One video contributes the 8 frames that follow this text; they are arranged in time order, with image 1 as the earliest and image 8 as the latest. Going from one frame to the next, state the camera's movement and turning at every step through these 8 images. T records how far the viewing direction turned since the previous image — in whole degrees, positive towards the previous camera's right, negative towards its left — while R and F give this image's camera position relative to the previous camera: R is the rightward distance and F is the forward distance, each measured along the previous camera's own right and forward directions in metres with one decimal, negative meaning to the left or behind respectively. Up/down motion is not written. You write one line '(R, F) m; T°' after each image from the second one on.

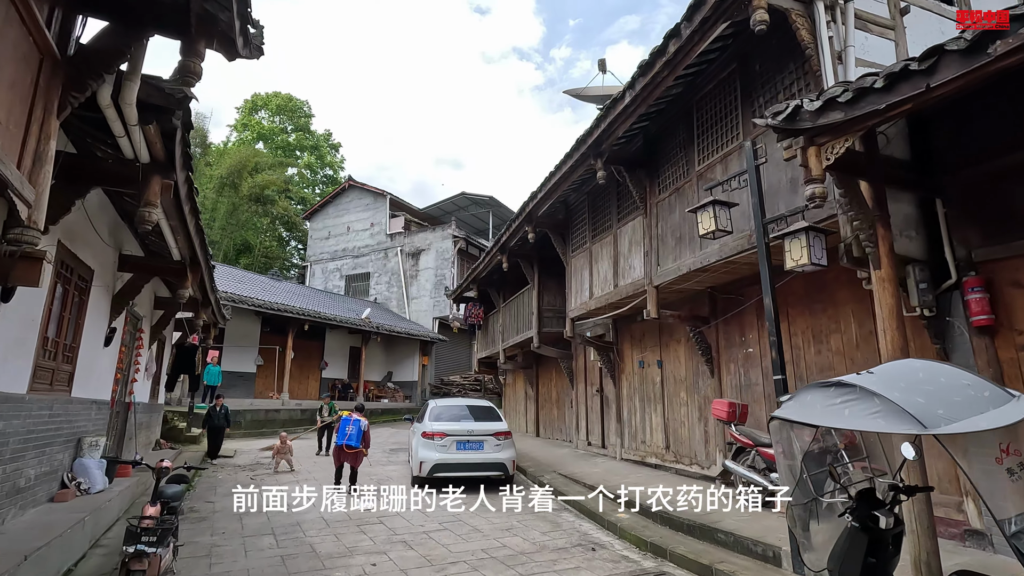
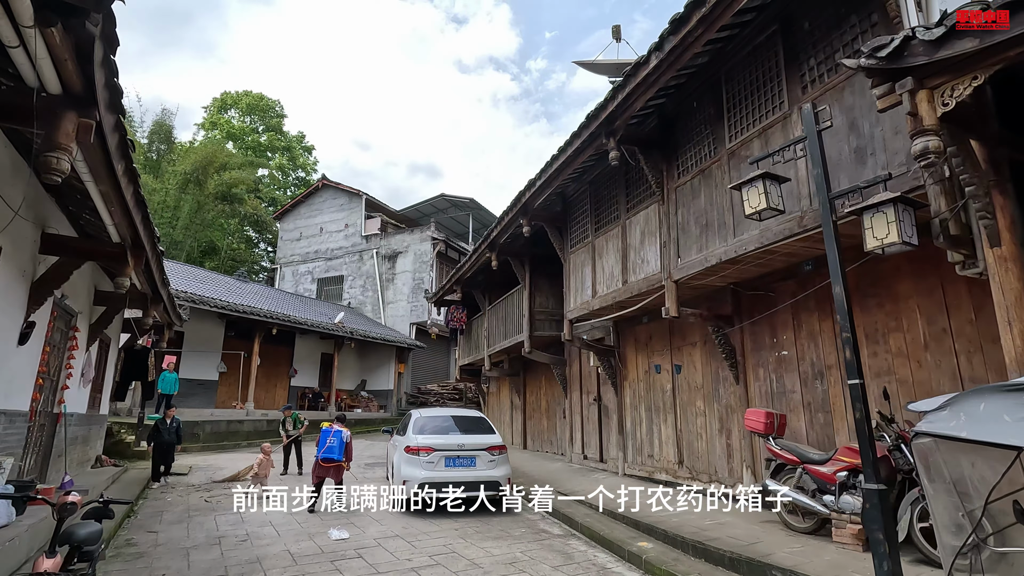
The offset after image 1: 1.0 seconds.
(-0.3, +0.9) m; +3°
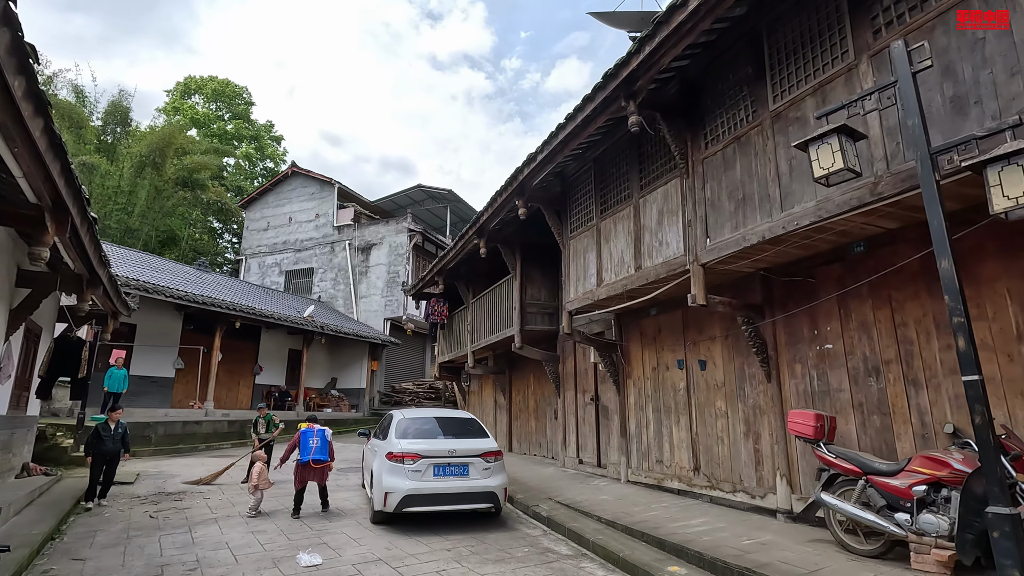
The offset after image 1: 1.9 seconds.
(-0.3, +0.9) m; +3°
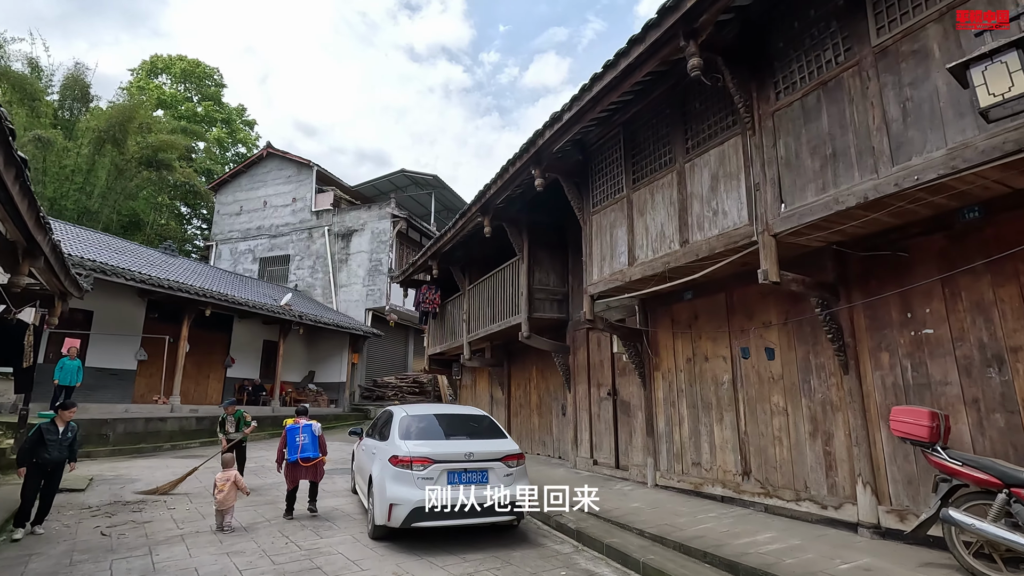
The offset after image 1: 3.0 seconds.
(-0.5, +1.0) m; +3°
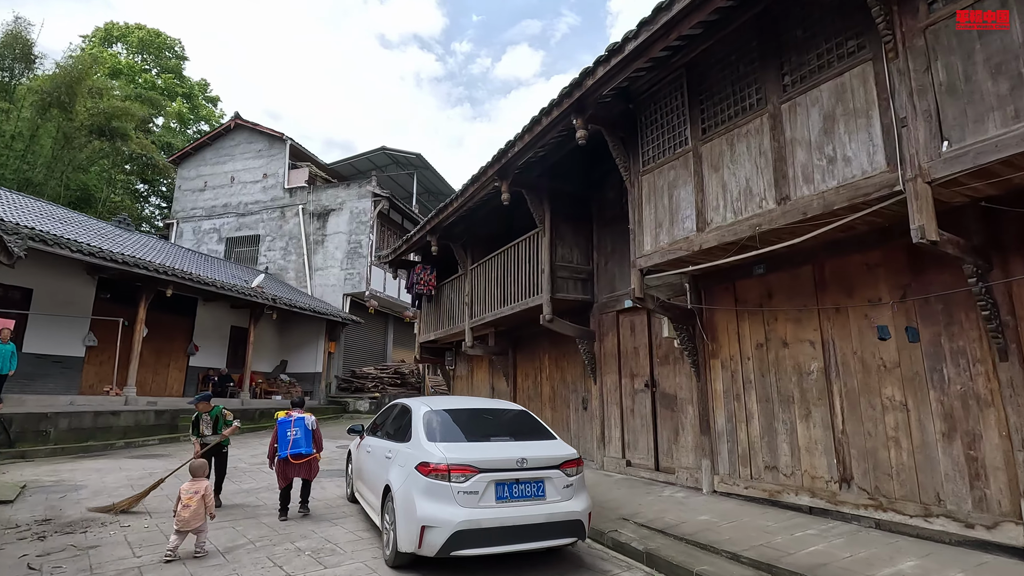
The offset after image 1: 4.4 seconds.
(-0.8, +1.2) m; +3°
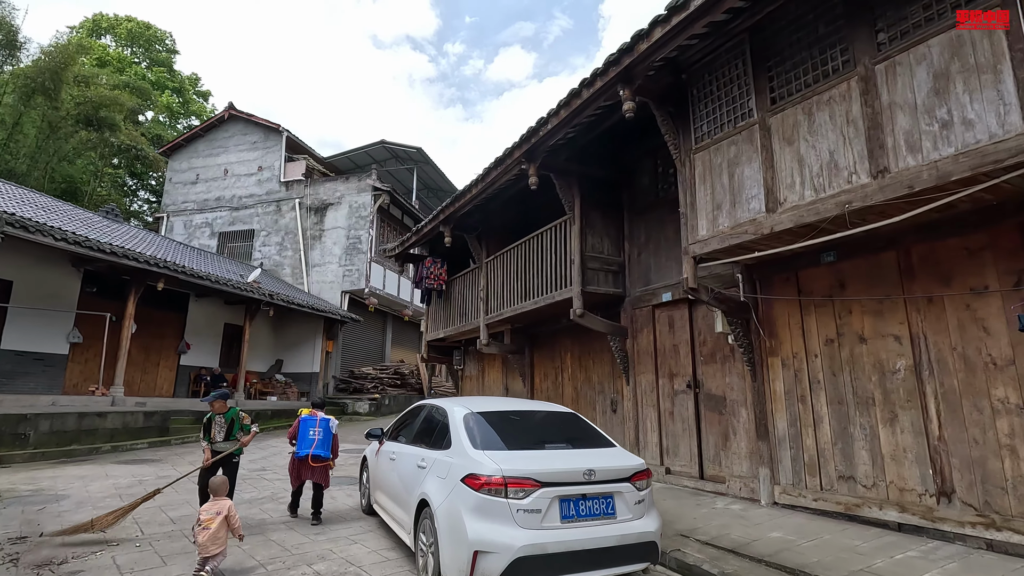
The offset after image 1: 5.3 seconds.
(-0.5, +0.6) m; +1°
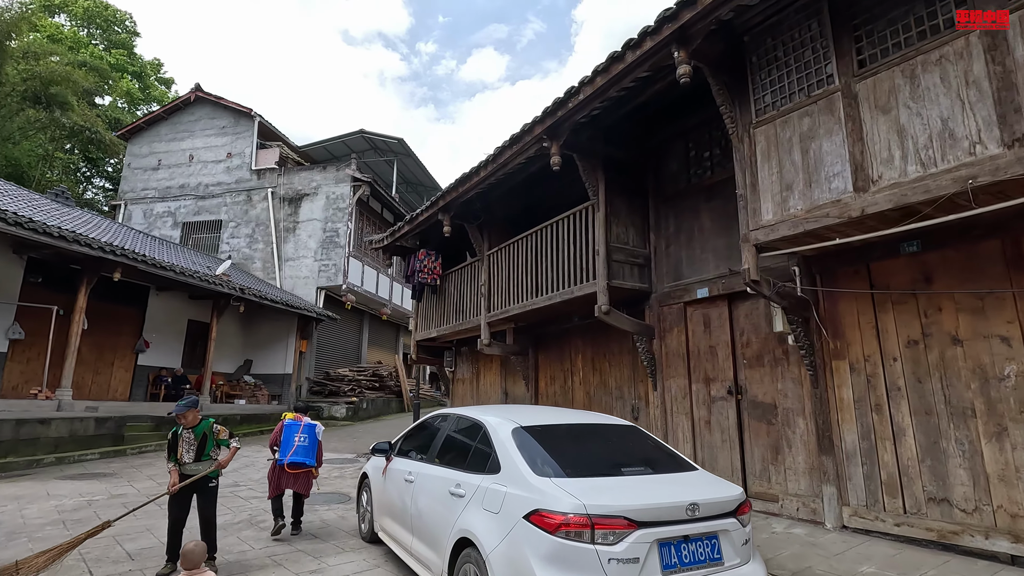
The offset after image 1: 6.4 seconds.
(-0.6, +0.8) m; +3°
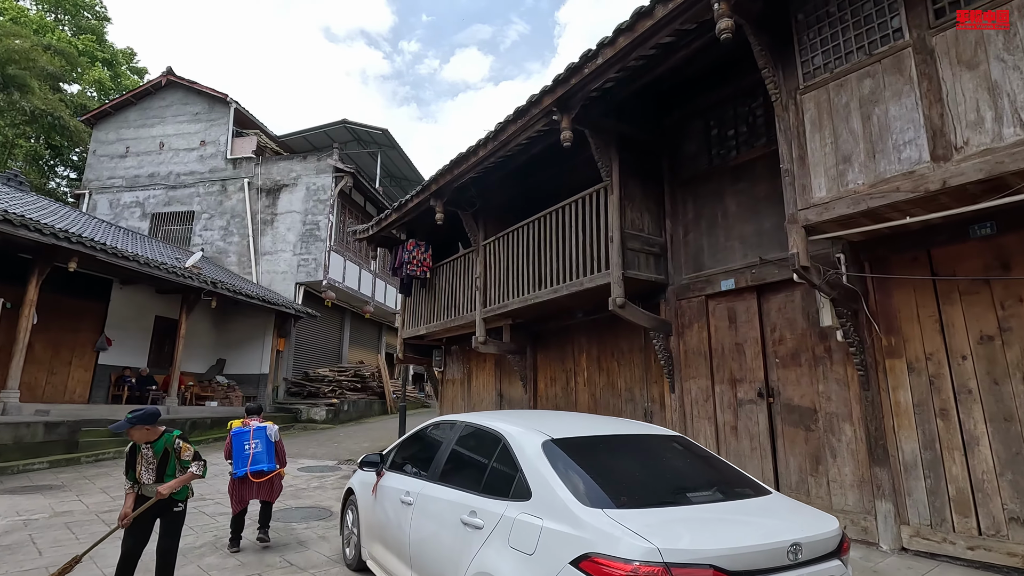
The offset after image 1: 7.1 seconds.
(-0.3, +0.7) m; +2°
